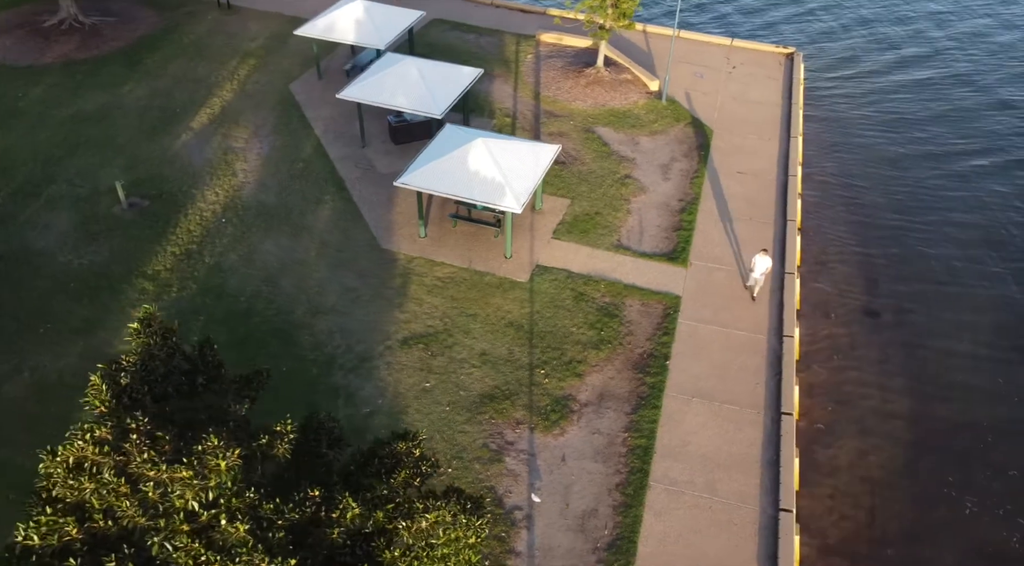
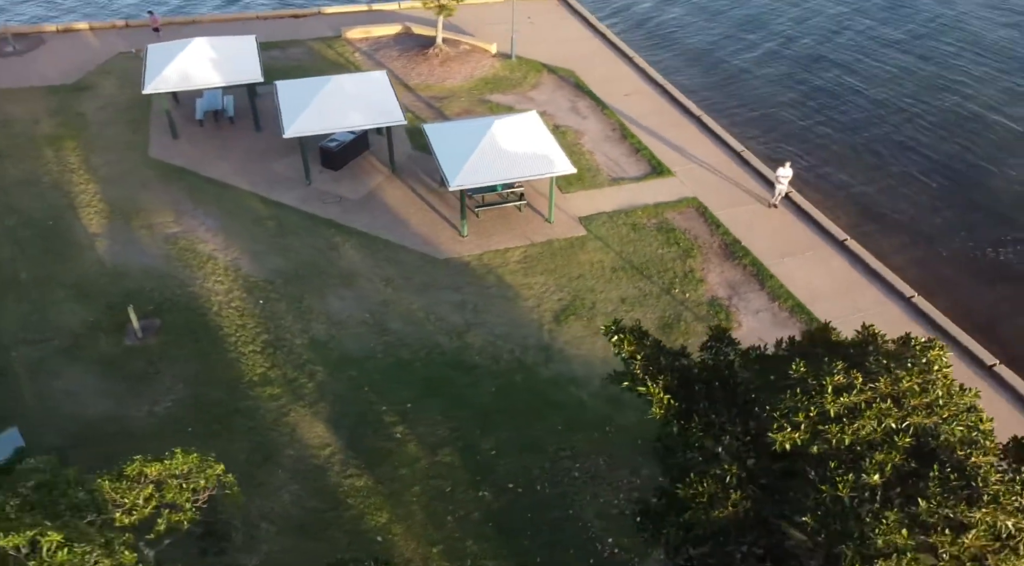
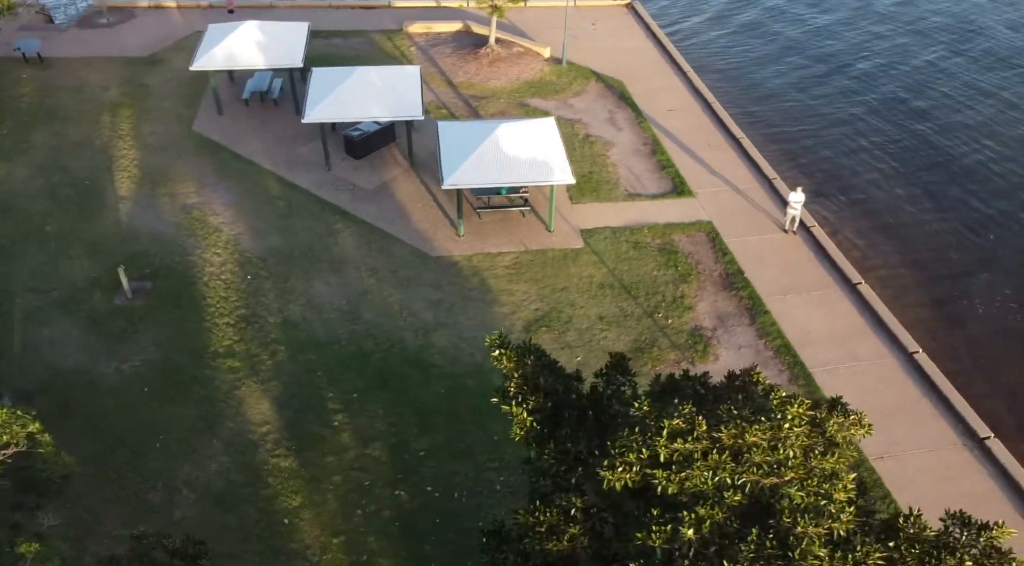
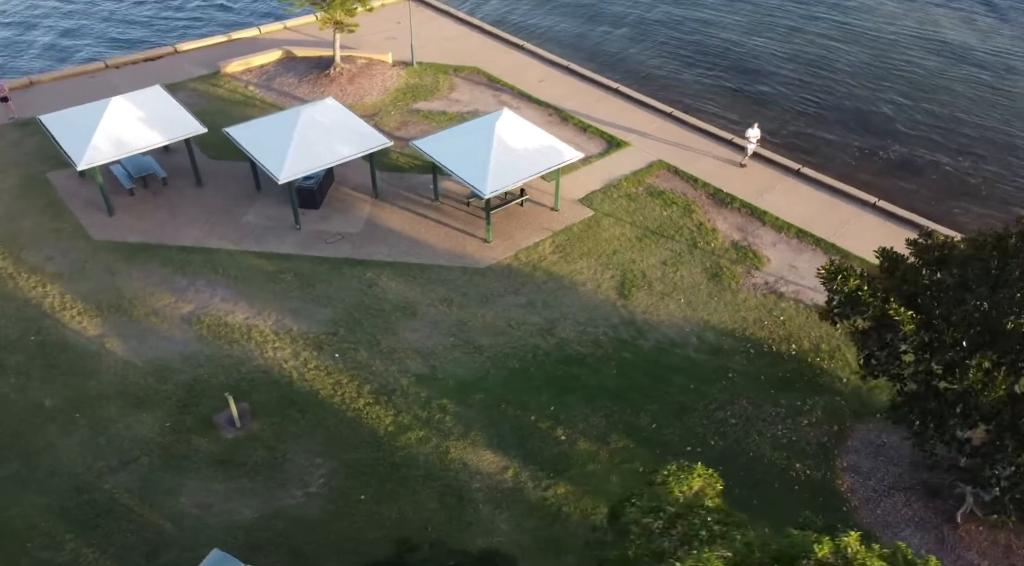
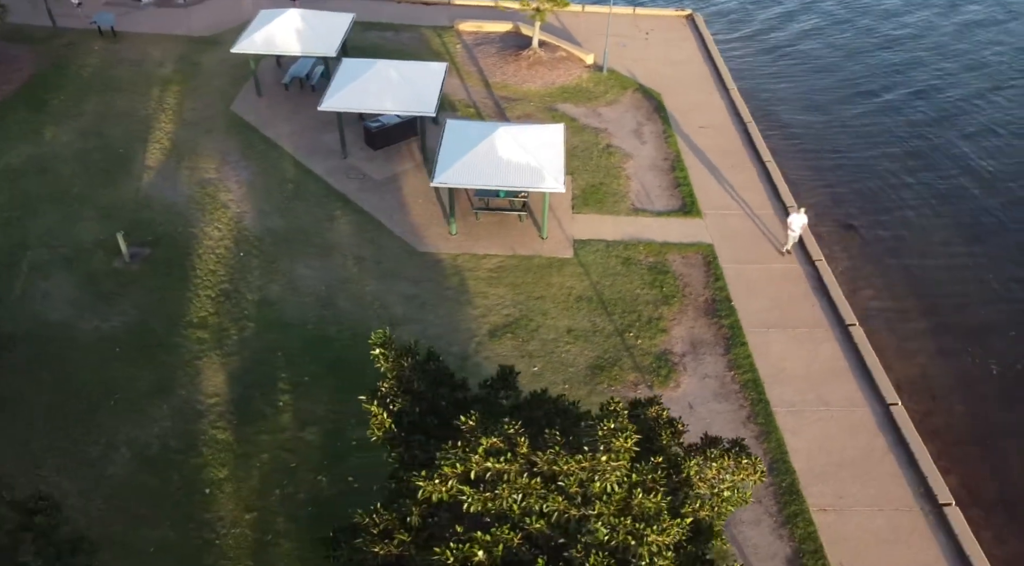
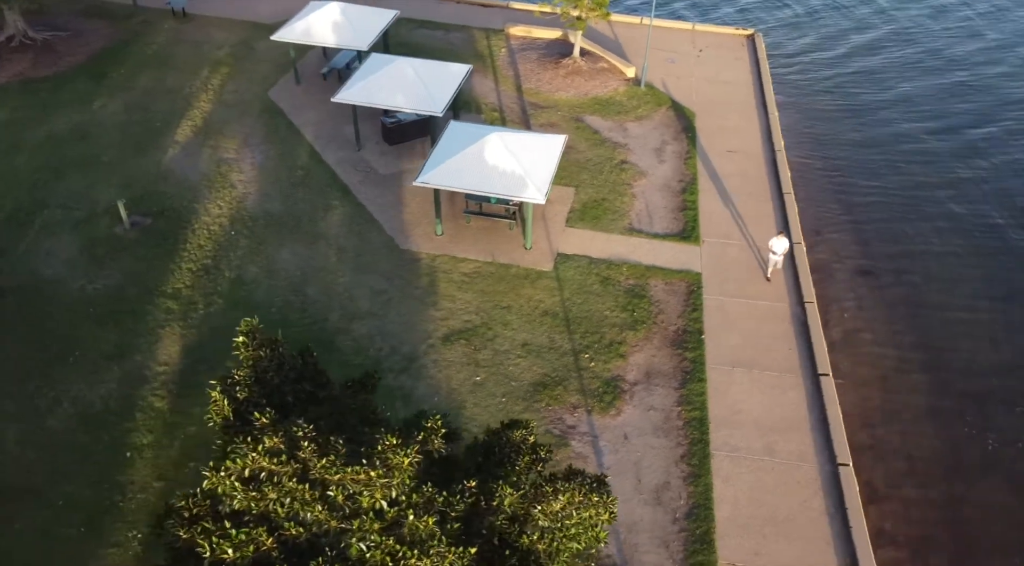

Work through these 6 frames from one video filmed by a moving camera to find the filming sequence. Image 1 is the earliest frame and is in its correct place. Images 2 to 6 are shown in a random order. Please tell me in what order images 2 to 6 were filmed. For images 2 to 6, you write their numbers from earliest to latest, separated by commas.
6, 5, 3, 2, 4
